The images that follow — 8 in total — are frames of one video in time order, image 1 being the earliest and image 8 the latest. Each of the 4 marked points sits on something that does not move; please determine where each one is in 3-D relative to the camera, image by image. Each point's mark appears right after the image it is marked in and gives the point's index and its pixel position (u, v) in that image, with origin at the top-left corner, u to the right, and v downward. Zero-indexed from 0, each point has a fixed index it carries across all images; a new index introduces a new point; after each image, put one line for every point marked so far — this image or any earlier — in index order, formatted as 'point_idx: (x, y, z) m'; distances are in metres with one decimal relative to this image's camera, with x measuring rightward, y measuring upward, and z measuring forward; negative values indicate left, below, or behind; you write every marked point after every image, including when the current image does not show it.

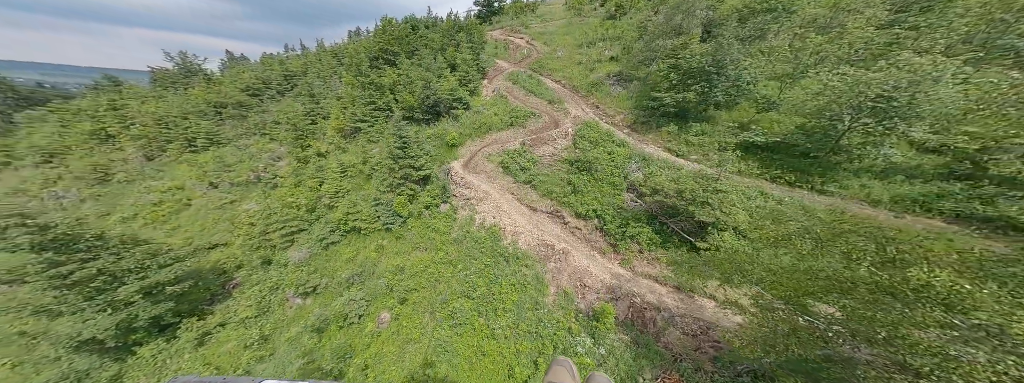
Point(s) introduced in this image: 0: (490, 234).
0: (-1.6, -3.5, +17.8) m
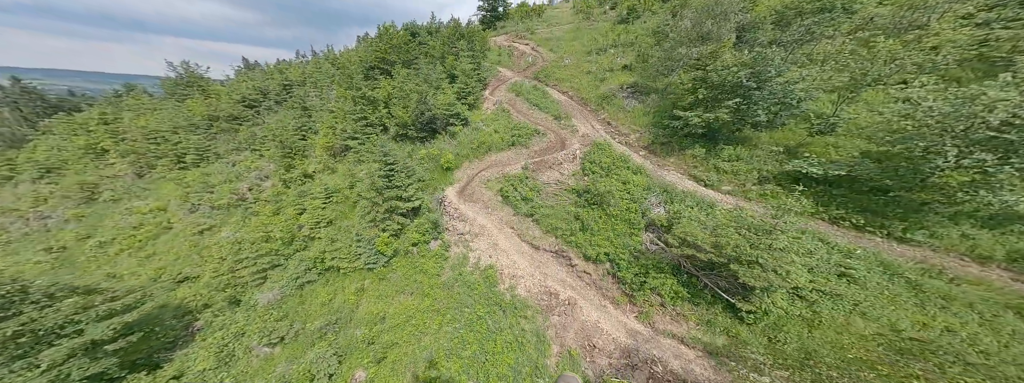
0: (-1.8, -6.0, +15.5) m
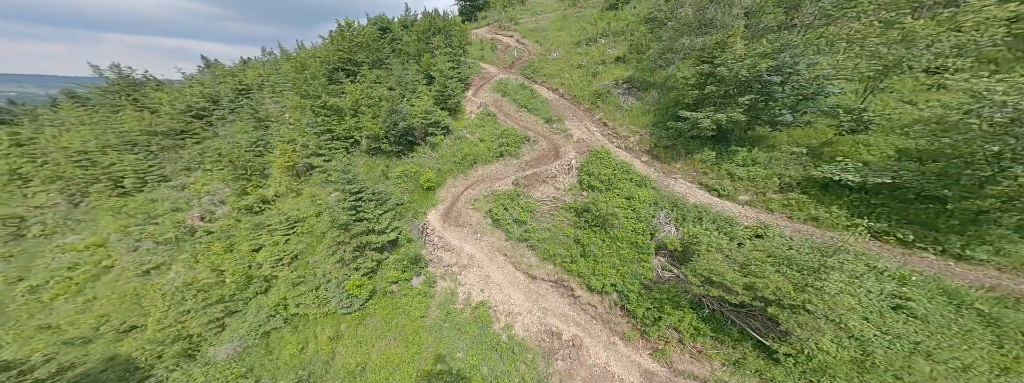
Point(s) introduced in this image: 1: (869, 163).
0: (-2.1, -7.5, +13.5) m
1: (+19.2, +1.6, +12.2) m
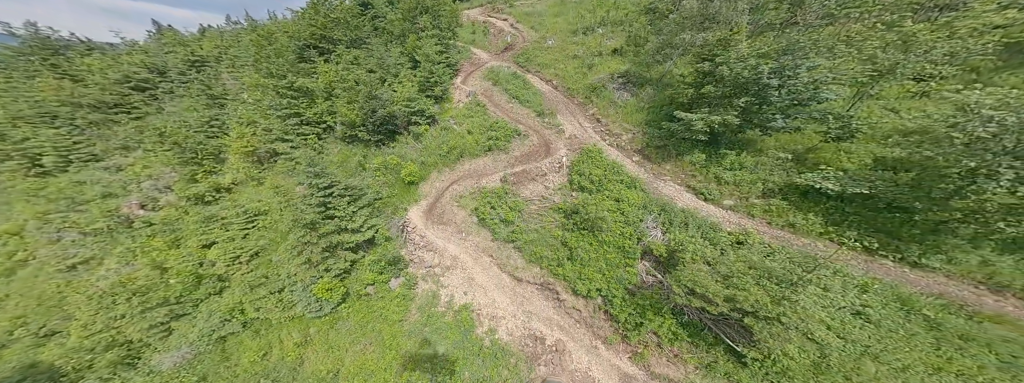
0: (-3.0, -7.4, +12.9) m
1: (+18.5, +1.1, +12.2) m
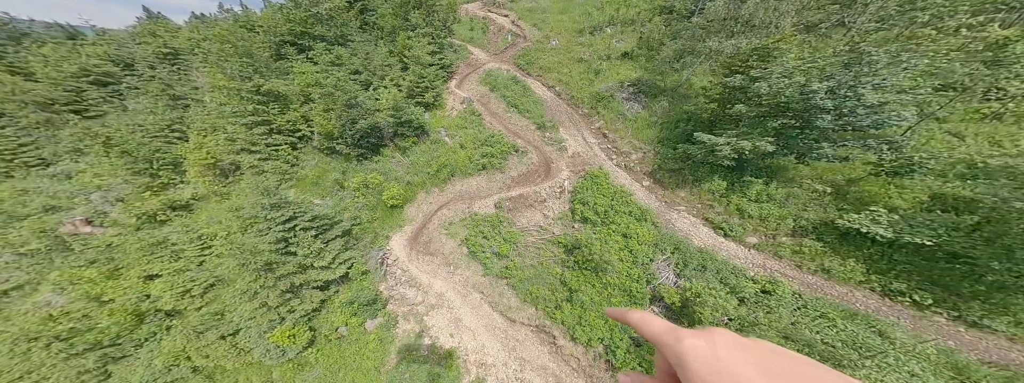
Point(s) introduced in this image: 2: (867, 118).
0: (-3.5, -9.1, +11.3) m
1: (+18.2, -1.1, +10.3) m
2: (+15.9, +3.3, +10.1) m
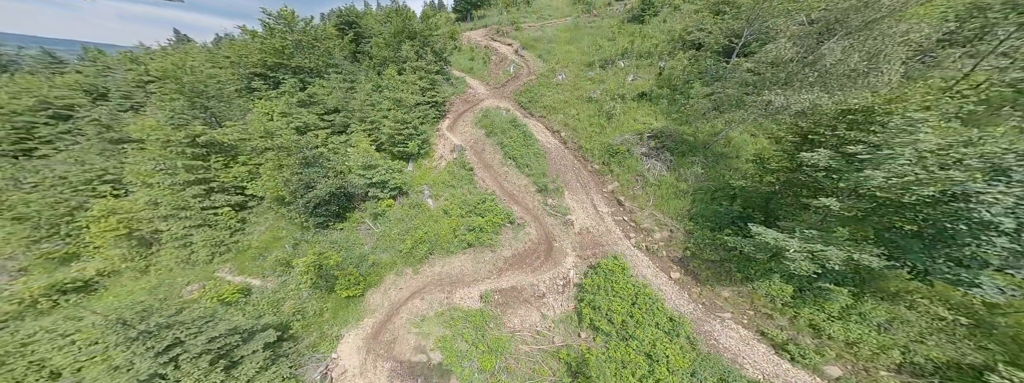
0: (-4.4, -13.4, +7.6) m
1: (+17.5, -5.9, +6.4) m
2: (+15.3, -1.4, +6.4) m
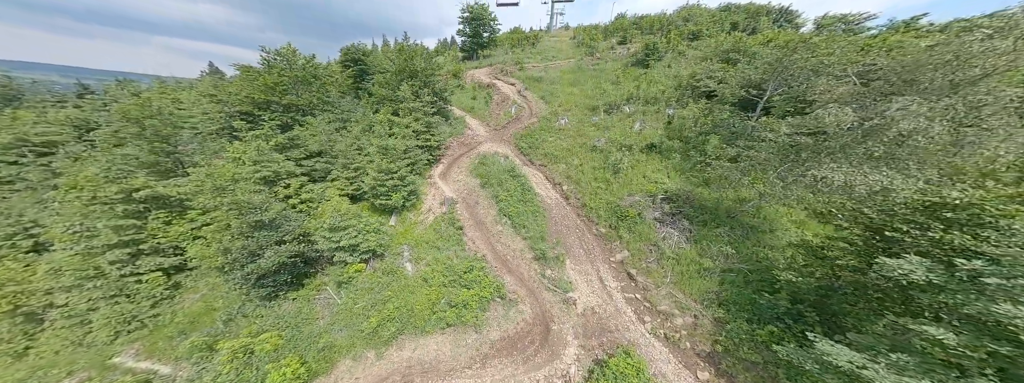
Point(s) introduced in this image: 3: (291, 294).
0: (-5.4, -16.1, +4.4) m
1: (+16.7, -9.3, +3.5) m
2: (+14.7, -4.8, +4.0) m
3: (-10.9, -5.1, +11.3) m
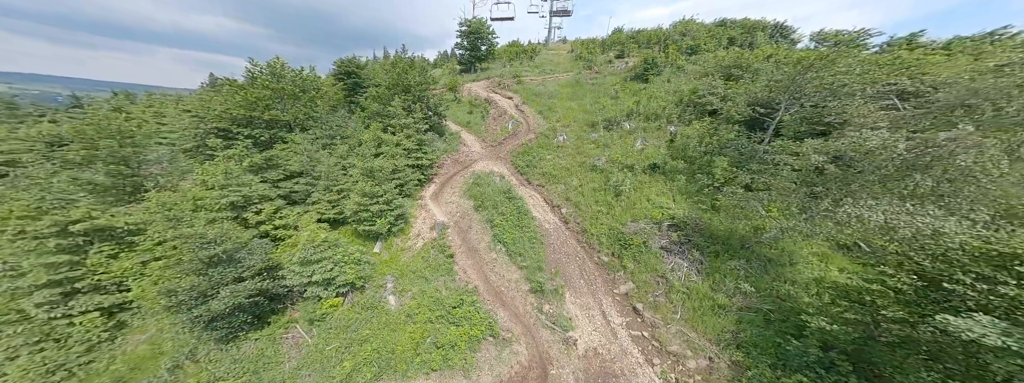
0: (-5.6, -17.2, +2.8) m
1: (+16.5, -10.3, +2.3) m
2: (+14.5, -5.8, +3.0) m
3: (-11.1, -6.4, +10.1) m
